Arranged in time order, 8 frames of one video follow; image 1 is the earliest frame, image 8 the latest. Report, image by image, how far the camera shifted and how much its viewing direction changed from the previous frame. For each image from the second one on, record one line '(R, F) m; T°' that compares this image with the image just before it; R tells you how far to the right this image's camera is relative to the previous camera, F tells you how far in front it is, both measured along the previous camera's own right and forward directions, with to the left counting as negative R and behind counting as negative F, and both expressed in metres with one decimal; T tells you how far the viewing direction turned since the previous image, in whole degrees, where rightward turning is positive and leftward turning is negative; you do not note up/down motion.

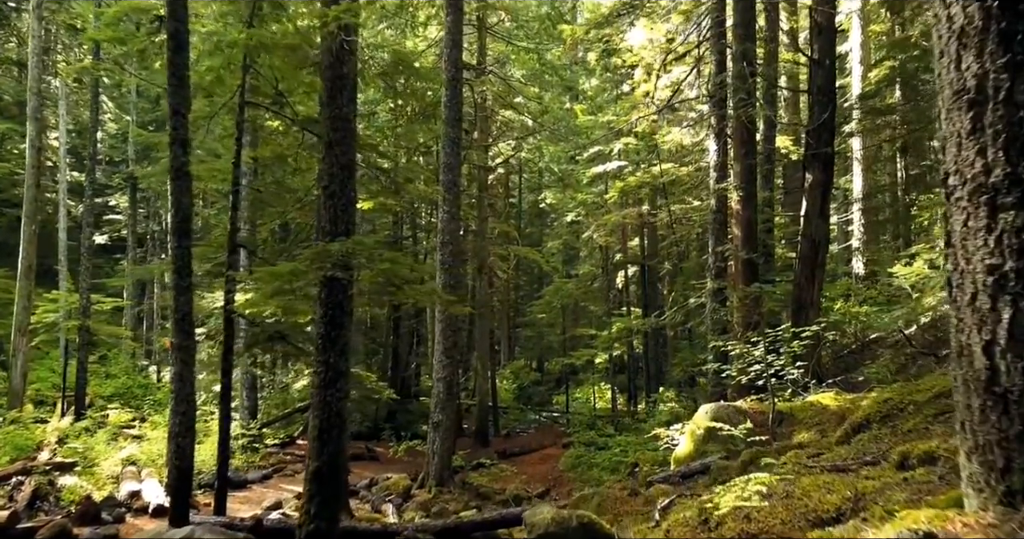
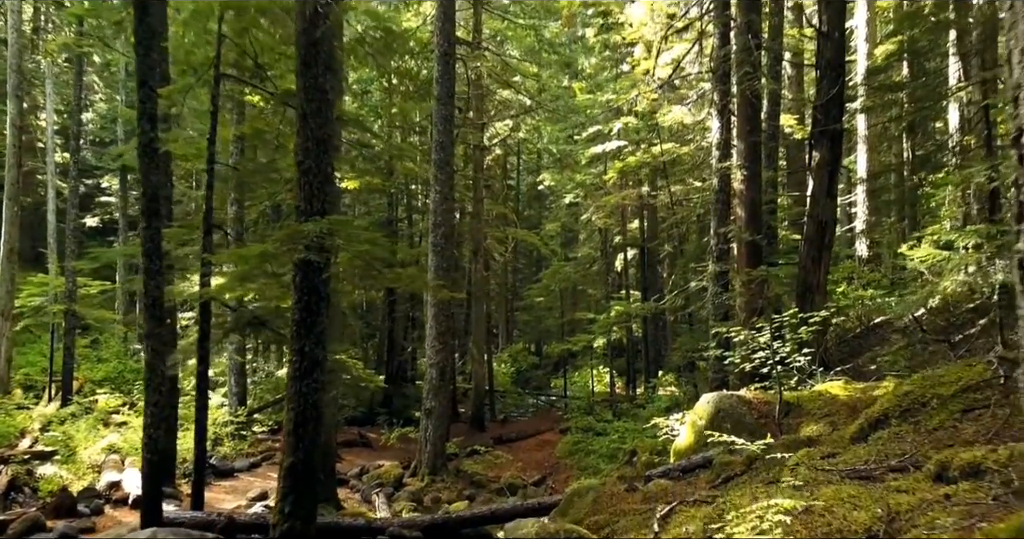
(+0.1, +0.5) m; 0°
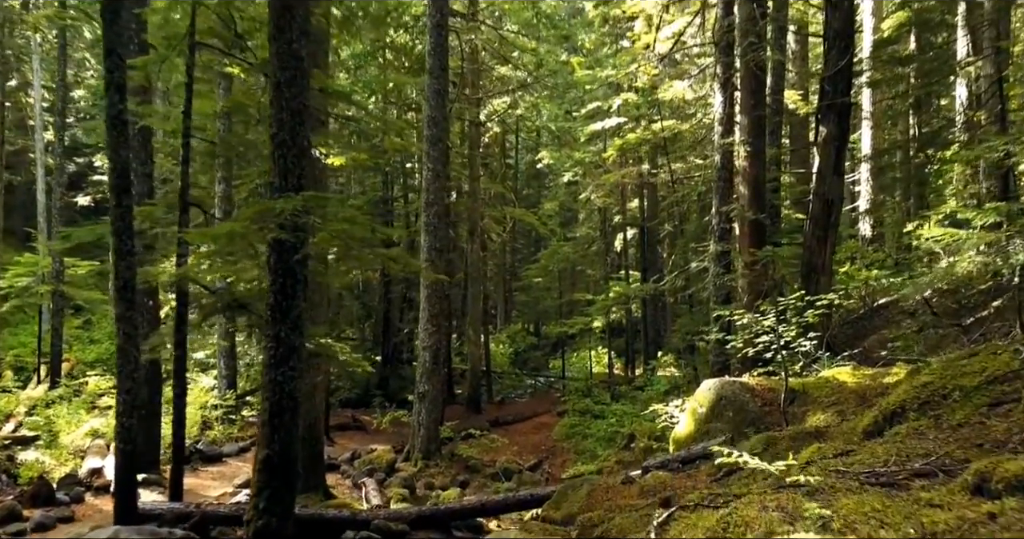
(+0.1, +0.4) m; 0°
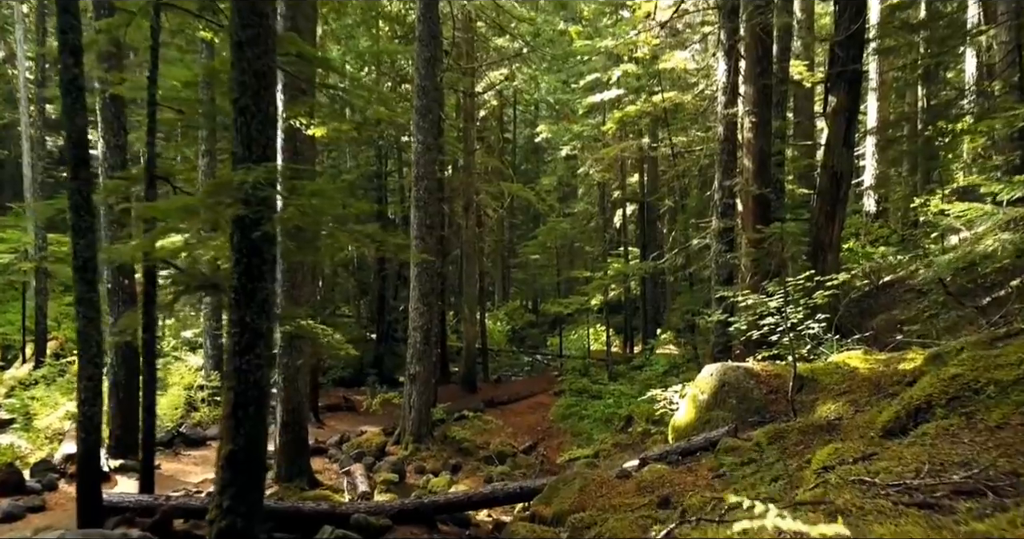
(+0.1, +0.5) m; 0°
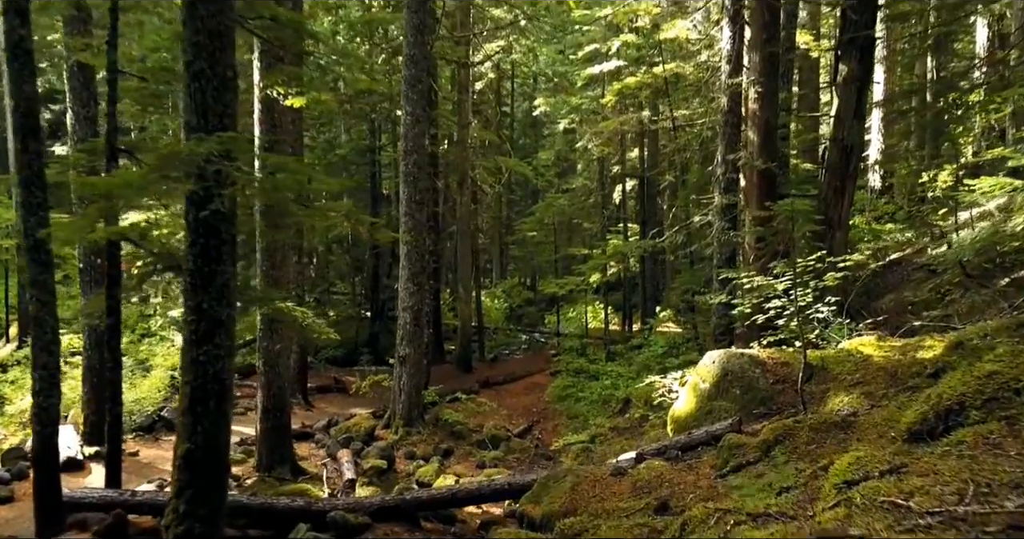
(+0.1, +0.5) m; 0°
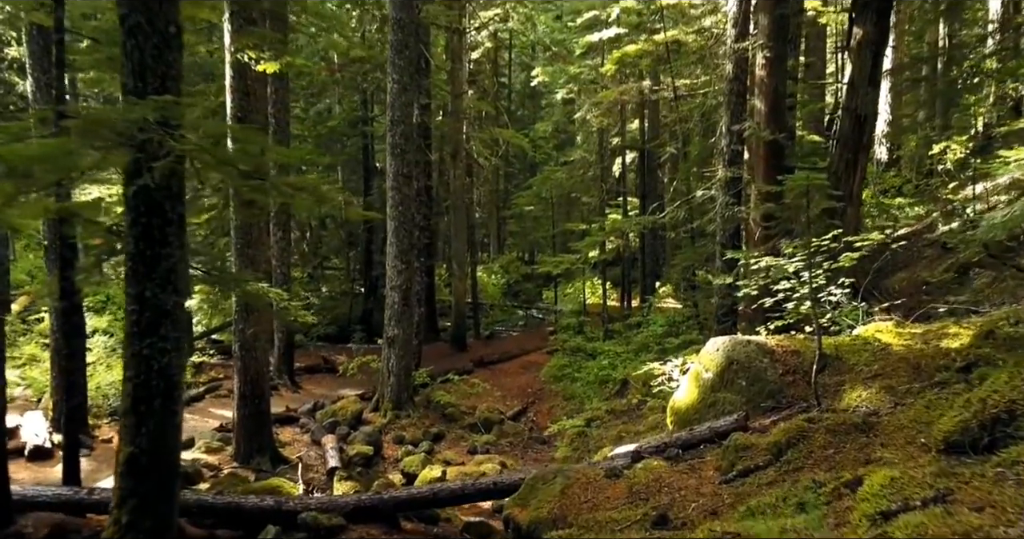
(+0.1, +0.6) m; 0°
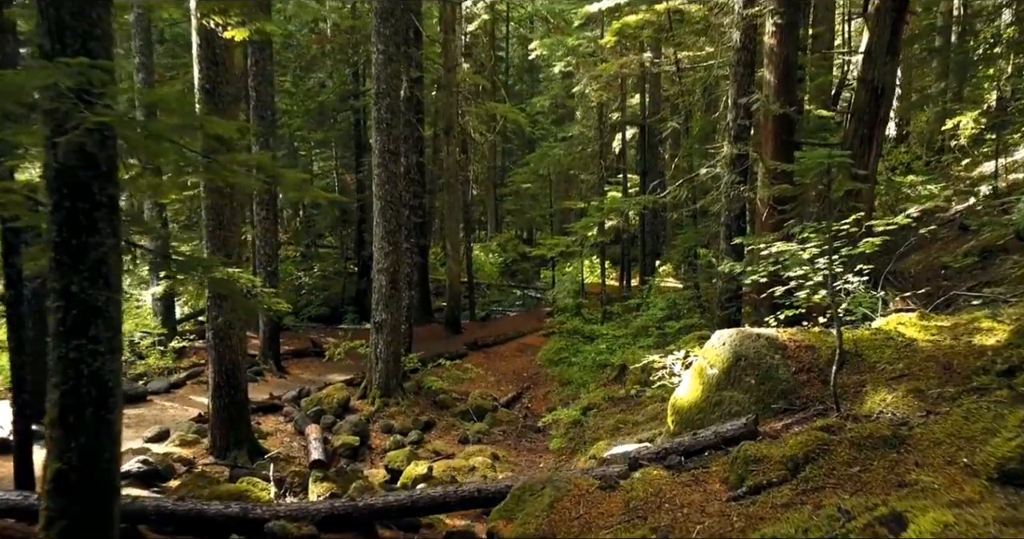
(+0.1, +0.6) m; 0°
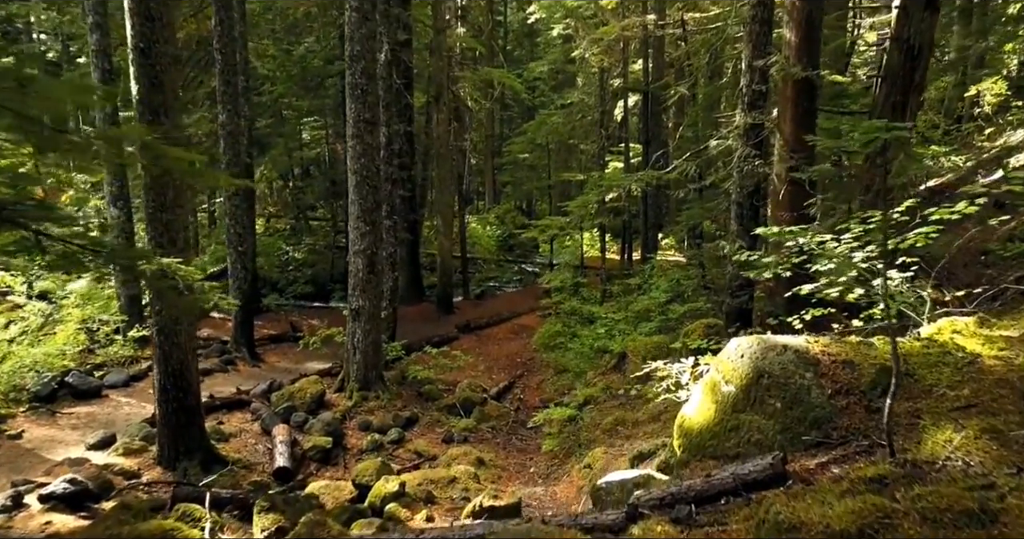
(+0.2, +1.0) m; 0°
